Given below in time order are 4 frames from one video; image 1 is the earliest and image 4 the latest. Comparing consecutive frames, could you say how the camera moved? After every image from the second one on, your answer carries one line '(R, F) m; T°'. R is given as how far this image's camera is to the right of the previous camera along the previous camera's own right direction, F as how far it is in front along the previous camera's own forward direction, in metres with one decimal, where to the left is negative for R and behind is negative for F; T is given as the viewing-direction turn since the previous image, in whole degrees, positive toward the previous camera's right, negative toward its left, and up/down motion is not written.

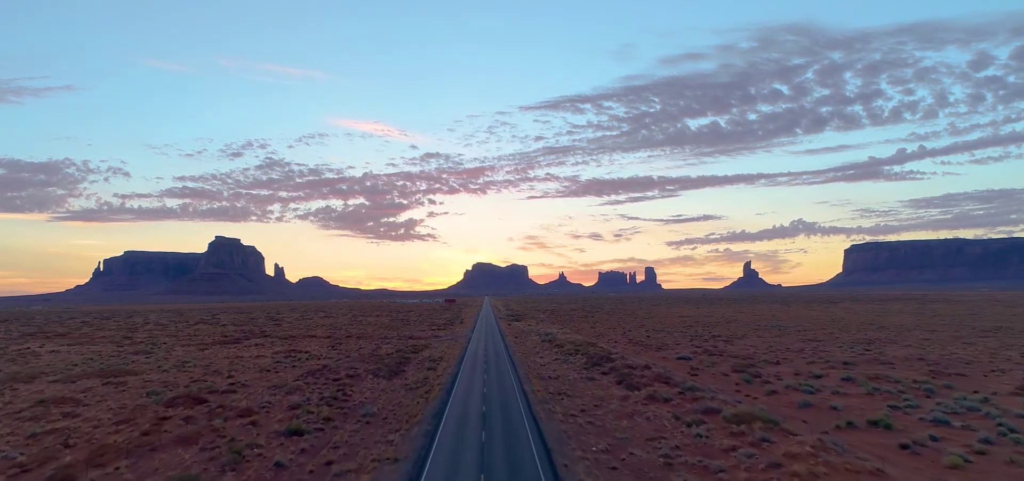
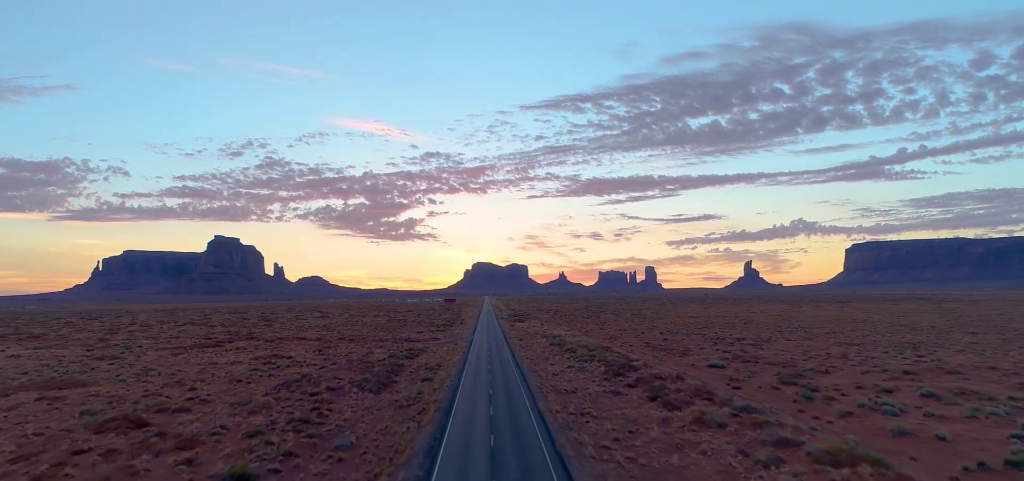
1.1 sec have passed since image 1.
(-0.6, +4.0) m; 0°
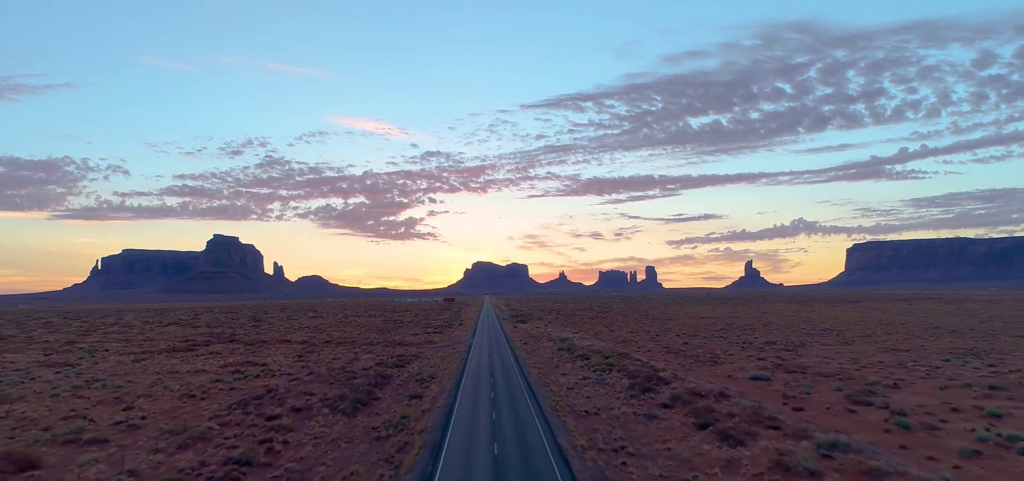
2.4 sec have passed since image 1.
(0.0, +4.0) m; 0°
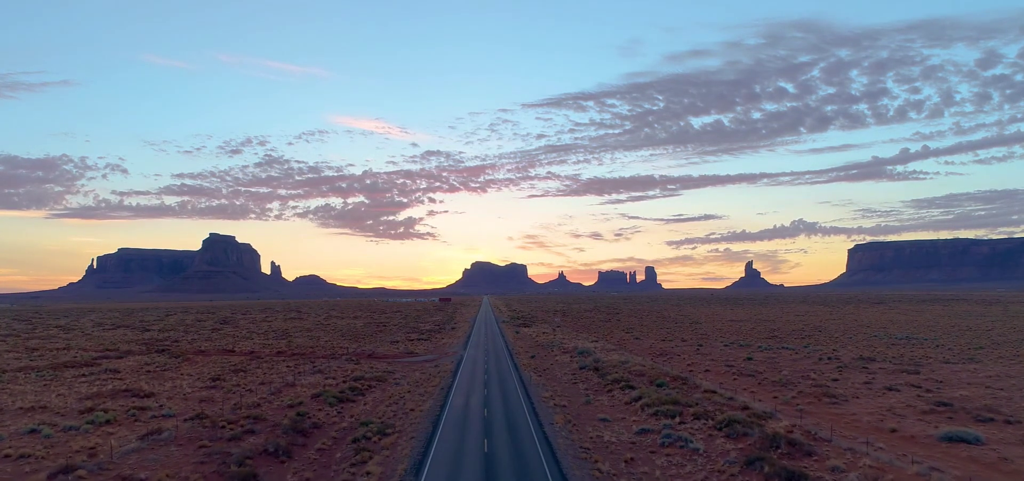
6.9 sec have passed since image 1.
(+4.6, +4.4) m; 0°
